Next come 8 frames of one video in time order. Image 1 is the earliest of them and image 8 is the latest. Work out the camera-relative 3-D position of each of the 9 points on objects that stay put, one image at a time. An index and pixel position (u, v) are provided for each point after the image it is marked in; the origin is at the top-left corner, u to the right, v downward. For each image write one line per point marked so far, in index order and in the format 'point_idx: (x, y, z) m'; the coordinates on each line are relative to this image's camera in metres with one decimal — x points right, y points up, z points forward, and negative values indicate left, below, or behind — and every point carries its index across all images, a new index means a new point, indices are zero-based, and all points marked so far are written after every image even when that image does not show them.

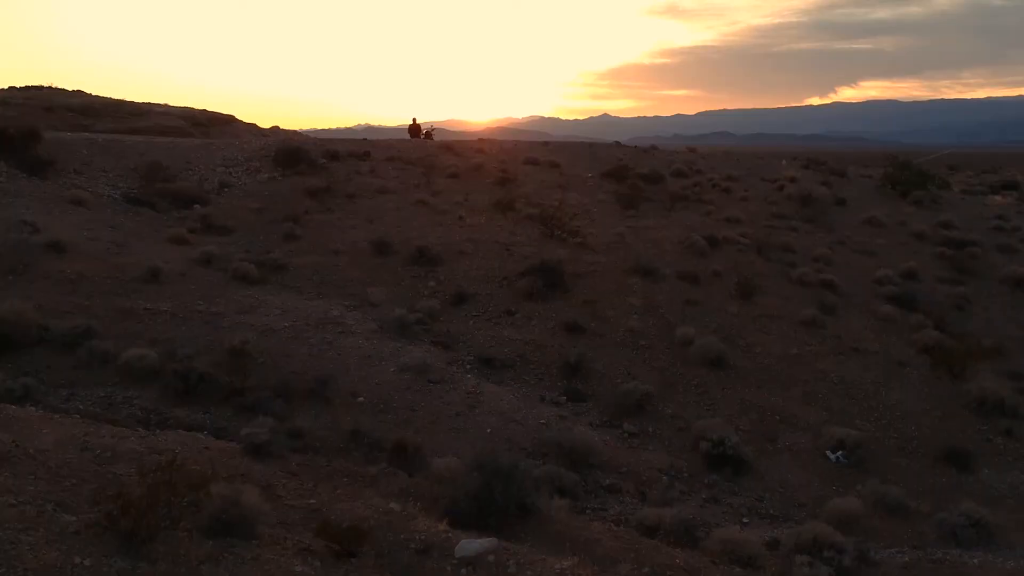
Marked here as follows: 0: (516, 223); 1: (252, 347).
0: (+0.1, +1.2, +18.0) m
1: (-3.0, -0.7, +11.3) m
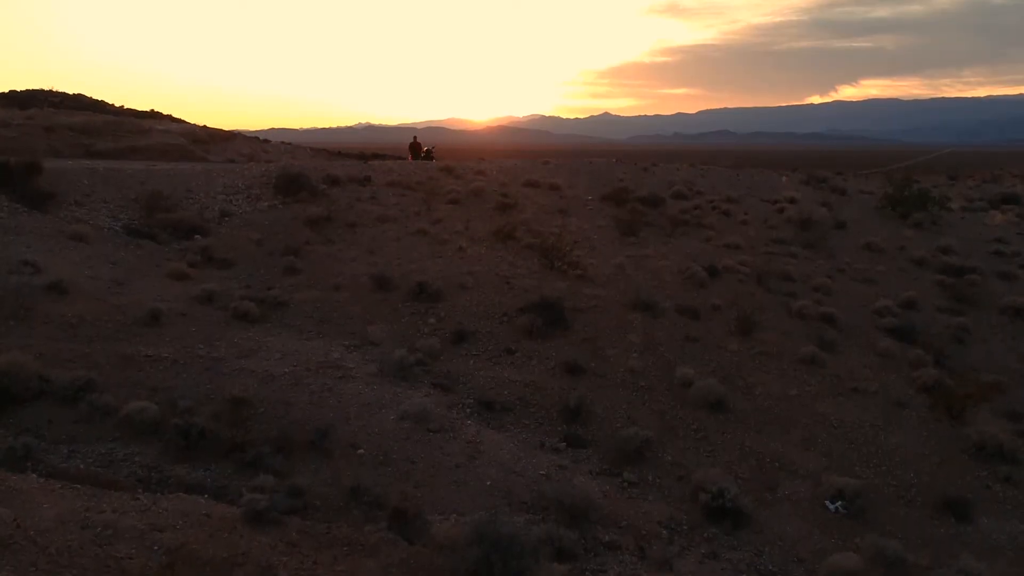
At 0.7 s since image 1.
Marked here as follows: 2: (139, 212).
0: (+0.1, +0.6, +18.0) m
1: (-3.0, -1.3, +11.3) m
2: (-6.9, +1.4, +18.0) m
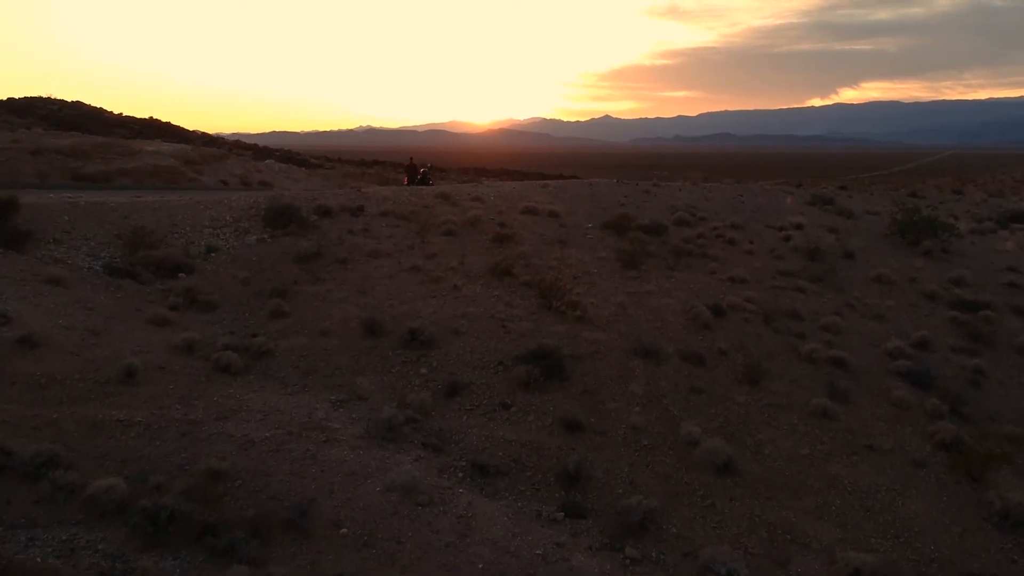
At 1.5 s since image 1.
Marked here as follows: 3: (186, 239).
0: (0.0, -0.1, +17.3) m
1: (-3.1, -1.9, +10.6) m
2: (-7.0, +0.7, +17.3) m
3: (-6.2, +0.9, +18.4) m
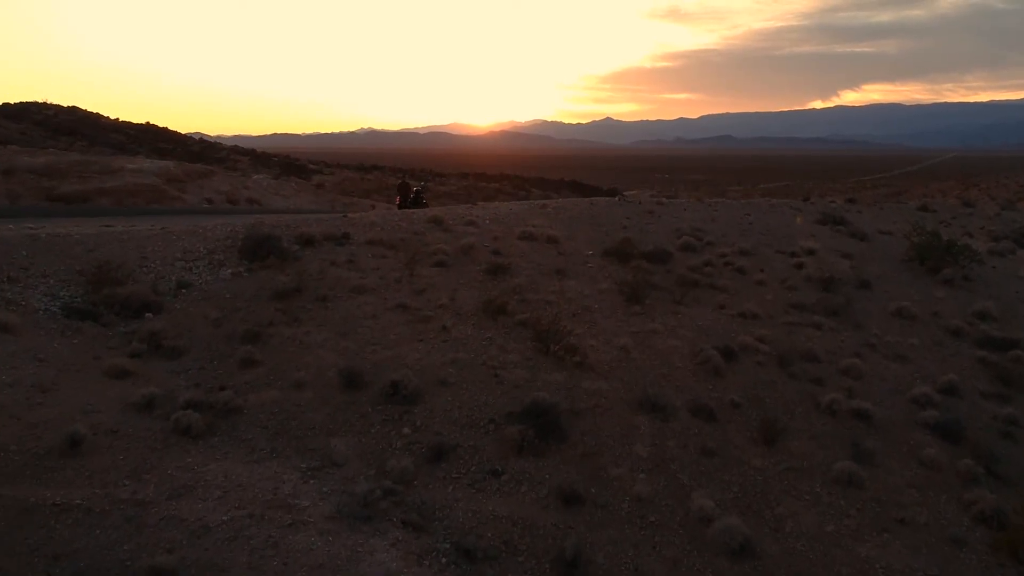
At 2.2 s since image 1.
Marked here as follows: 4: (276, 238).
0: (-0.1, -0.7, +16.0) m
1: (-3.2, -2.6, +9.3) m
2: (-7.1, 0.0, +16.0) m
3: (-6.3, +0.3, +17.0) m
4: (-4.5, +0.9, +18.7) m
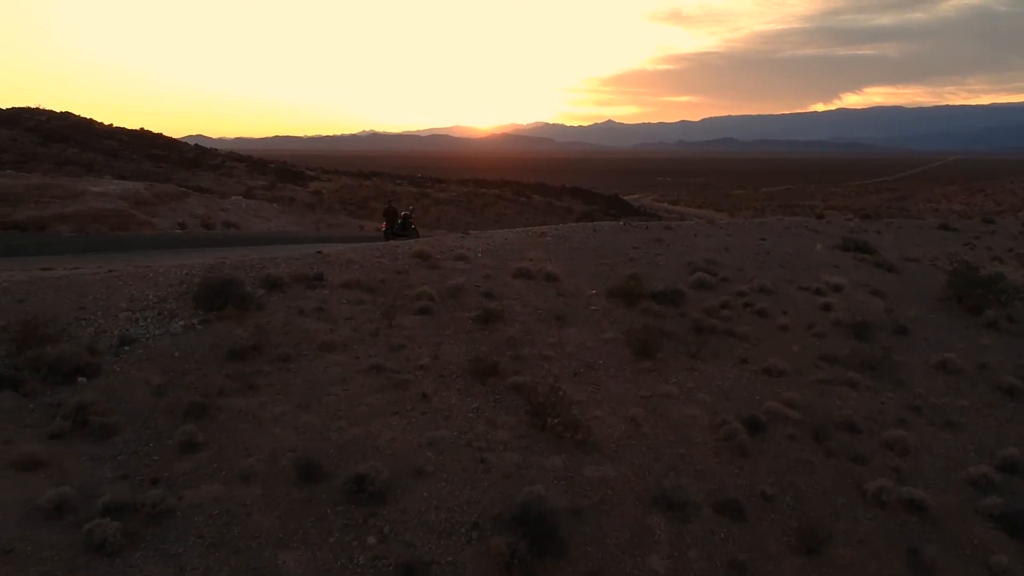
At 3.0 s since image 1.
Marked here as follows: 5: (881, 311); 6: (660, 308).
0: (-0.2, -1.6, +13.8) m
1: (-3.3, -3.5, +7.1) m
2: (-7.2, -0.8, +13.8) m
3: (-6.4, -0.6, +14.8) m
4: (-4.7, +0.1, +16.5) m
5: (+7.6, -0.5, +20.0) m
6: (+2.9, -0.4, +18.8) m
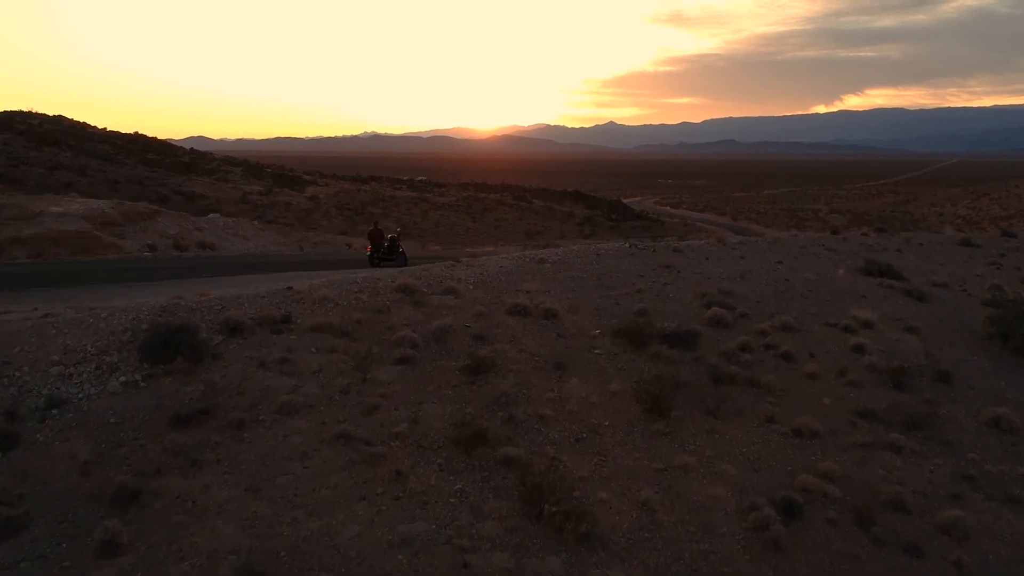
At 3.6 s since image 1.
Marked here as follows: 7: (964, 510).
0: (-0.3, -2.3, +11.7) m
1: (-3.5, -4.1, +5.0) m
2: (-7.3, -1.5, +11.7) m
3: (-6.5, -1.3, +12.7) m
4: (-4.8, -0.6, +14.4) m
5: (+7.5, -1.2, +17.9) m
6: (+2.8, -1.1, +16.7) m
7: (+5.8, -2.8, +12.5) m
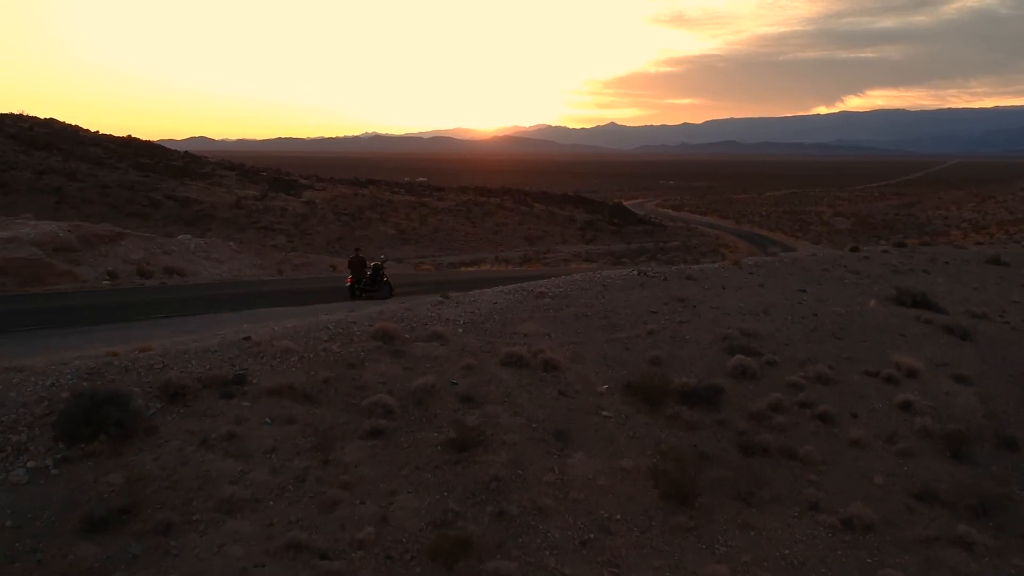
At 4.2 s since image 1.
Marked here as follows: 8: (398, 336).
0: (-0.4, -3.1, +9.3) m
1: (-3.6, -4.9, +2.6) m
2: (-7.4, -2.3, +9.3) m
3: (-6.6, -2.0, +10.4) m
4: (-4.9, -1.4, +12.0) m
5: (+7.4, -1.9, +15.5) m
6: (+2.7, -1.9, +14.3) m
7: (+5.7, -3.6, +10.1) m
8: (-1.9, -0.8, +15.8) m
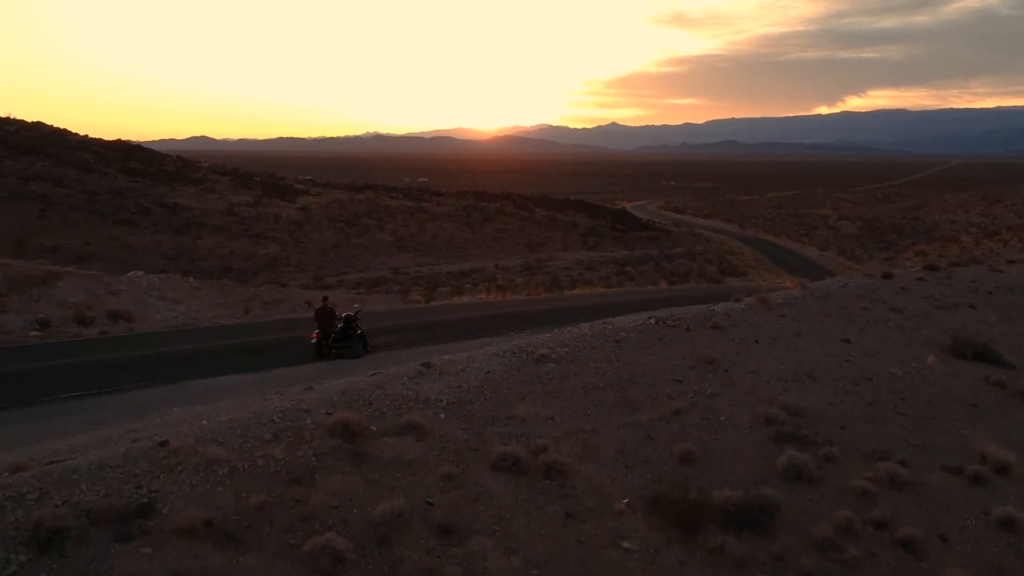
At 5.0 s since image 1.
0: (-0.5, -4.1, +6.0) m
1: (-3.6, -5.9, -0.7) m
2: (-7.5, -3.3, +6.1) m
3: (-6.7, -3.1, +7.1) m
4: (-4.9, -2.4, +8.7) m
5: (+7.3, -3.0, +12.2) m
6: (+2.6, -2.9, +11.0) m
7: (+5.6, -4.7, +6.8) m
8: (-1.9, -1.8, +12.5) m
